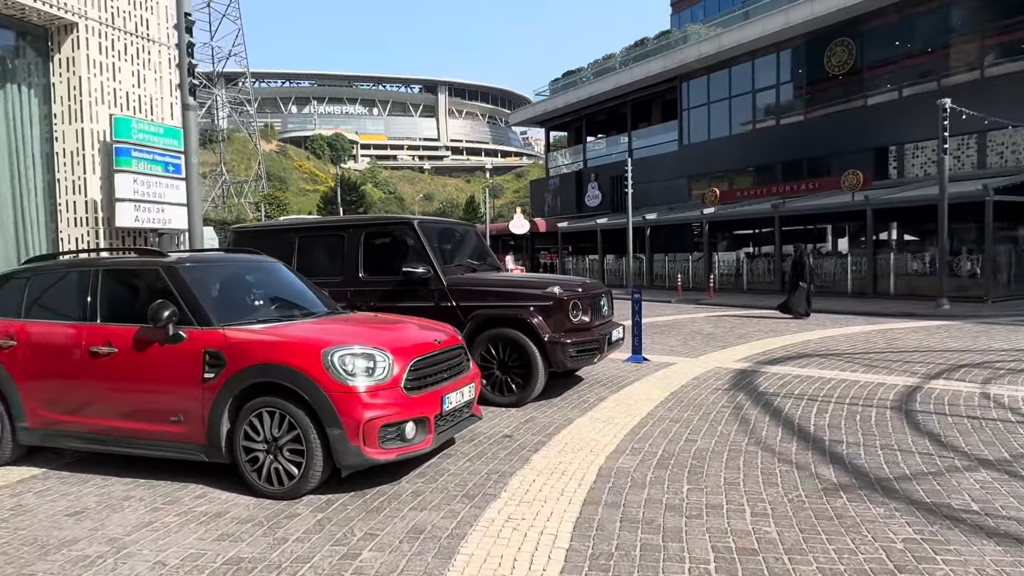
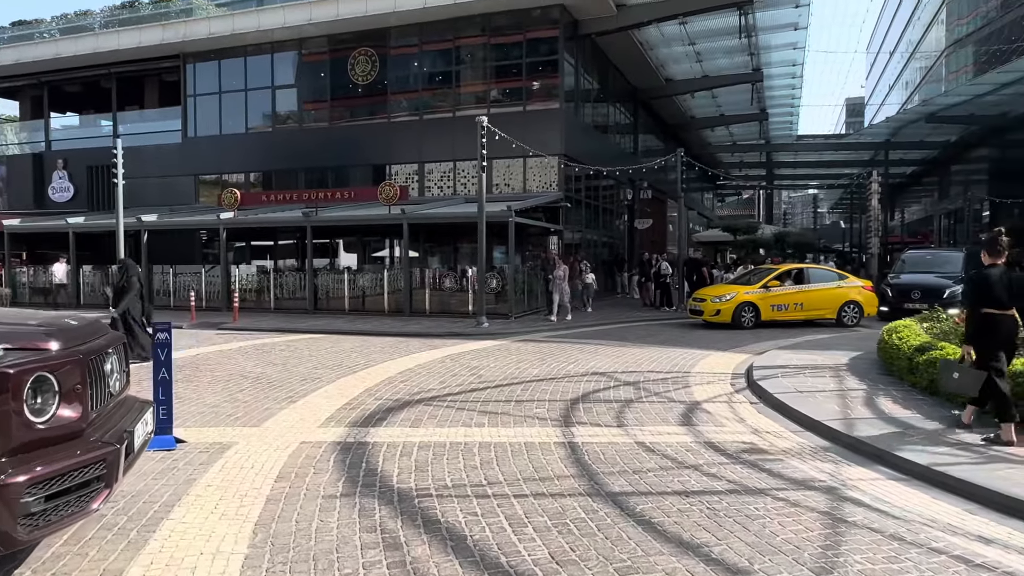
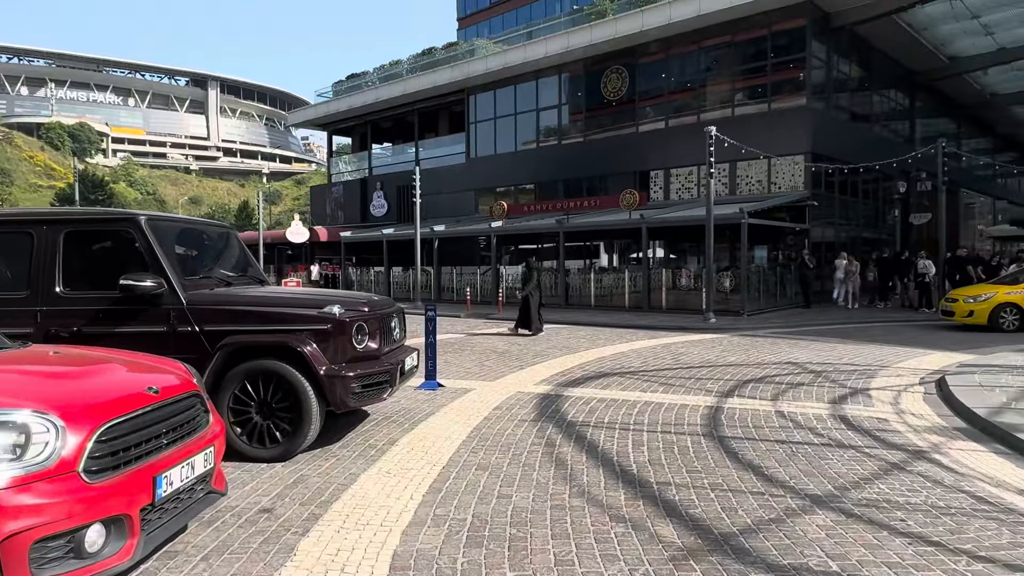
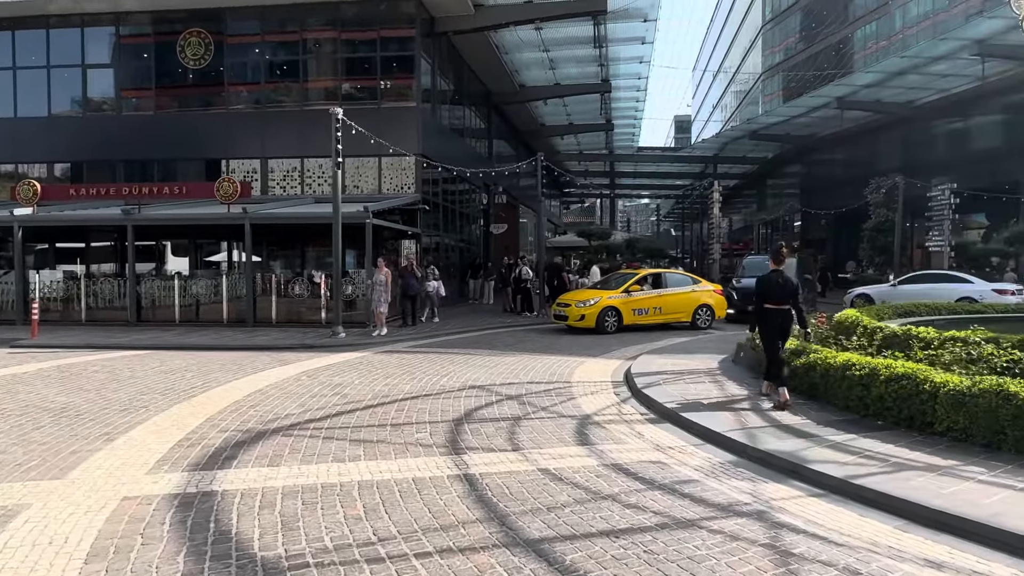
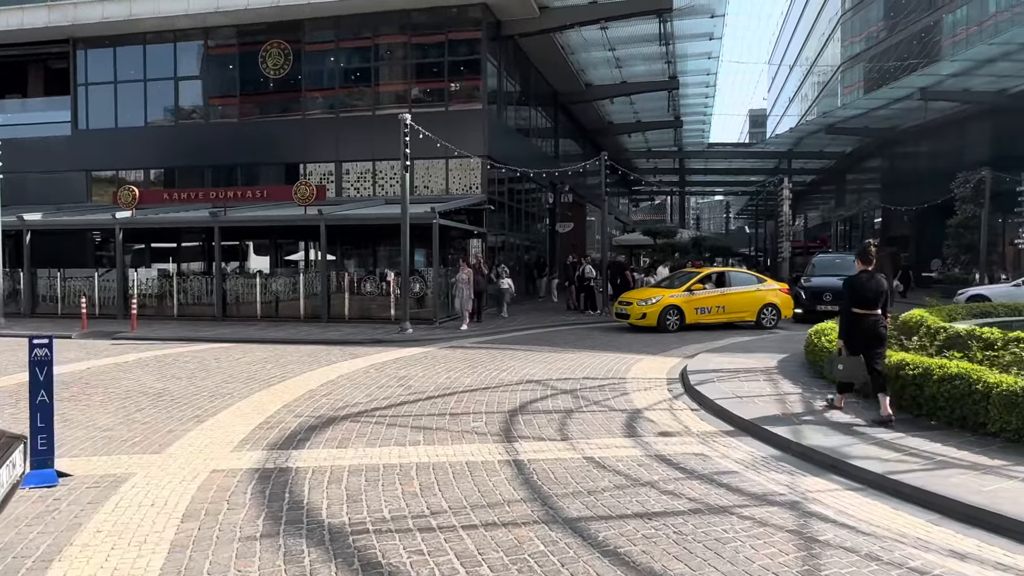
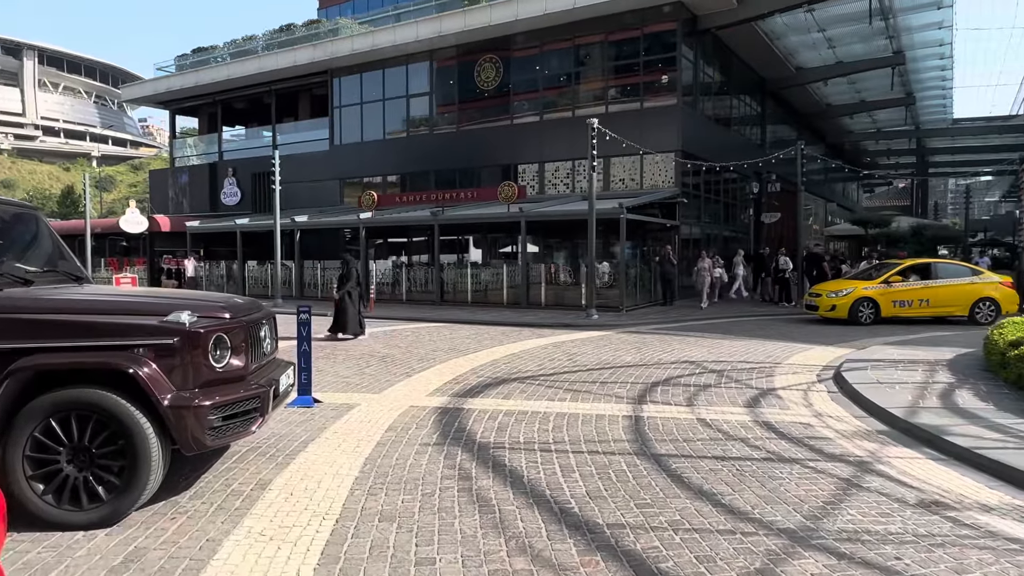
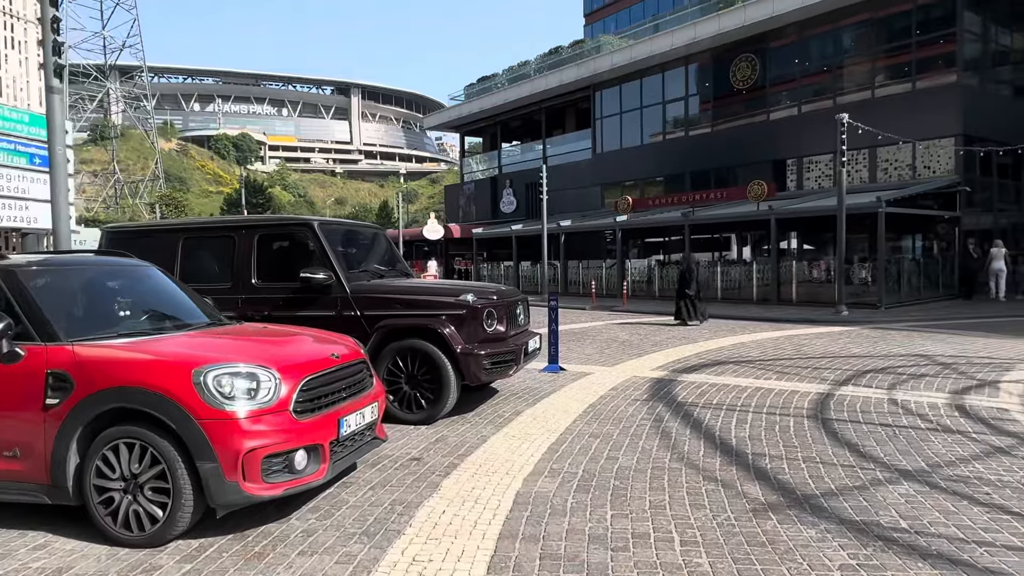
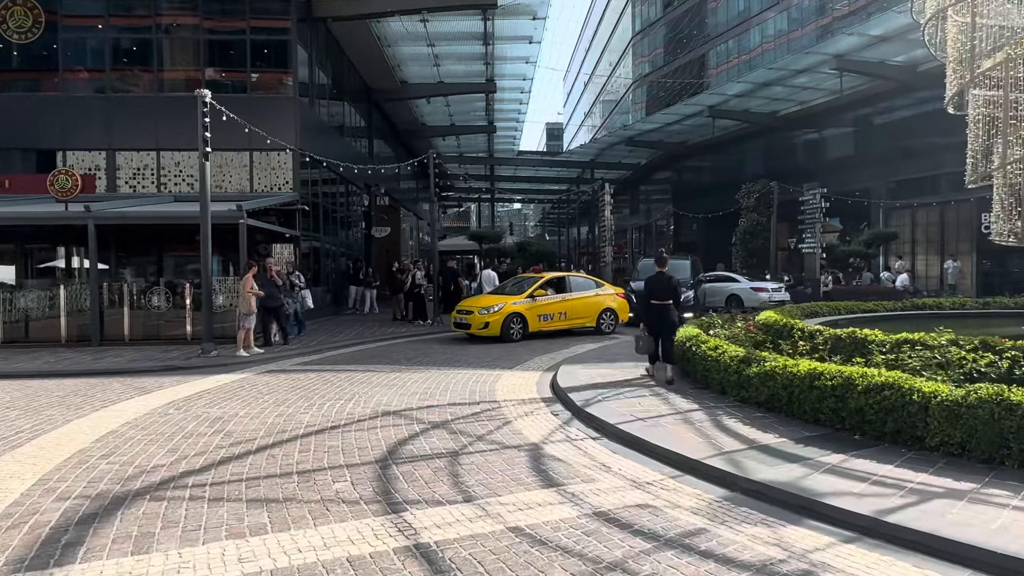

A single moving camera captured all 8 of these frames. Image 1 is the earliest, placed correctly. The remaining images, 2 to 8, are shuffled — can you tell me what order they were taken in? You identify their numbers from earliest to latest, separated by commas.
7, 3, 6, 2, 5, 4, 8
